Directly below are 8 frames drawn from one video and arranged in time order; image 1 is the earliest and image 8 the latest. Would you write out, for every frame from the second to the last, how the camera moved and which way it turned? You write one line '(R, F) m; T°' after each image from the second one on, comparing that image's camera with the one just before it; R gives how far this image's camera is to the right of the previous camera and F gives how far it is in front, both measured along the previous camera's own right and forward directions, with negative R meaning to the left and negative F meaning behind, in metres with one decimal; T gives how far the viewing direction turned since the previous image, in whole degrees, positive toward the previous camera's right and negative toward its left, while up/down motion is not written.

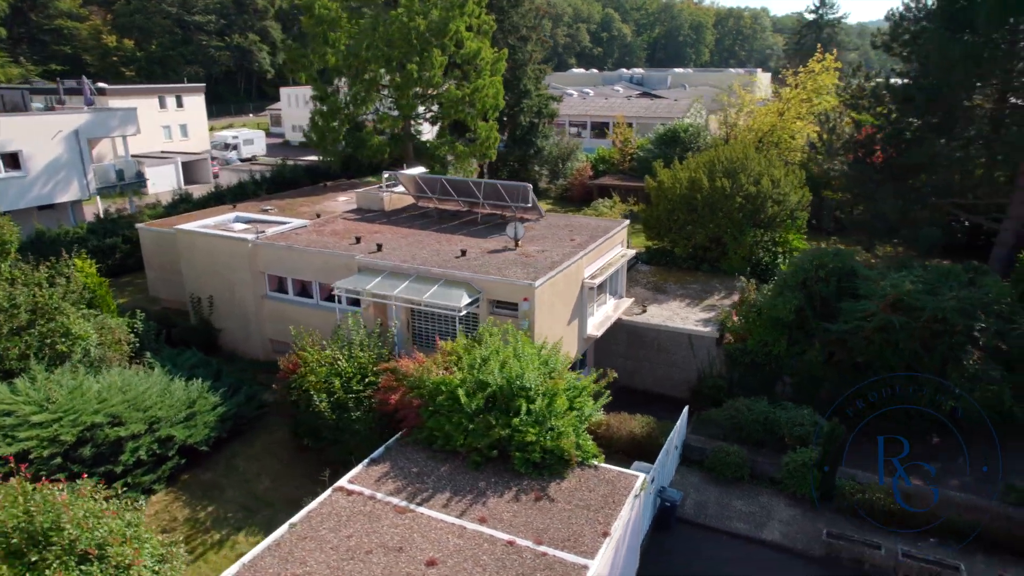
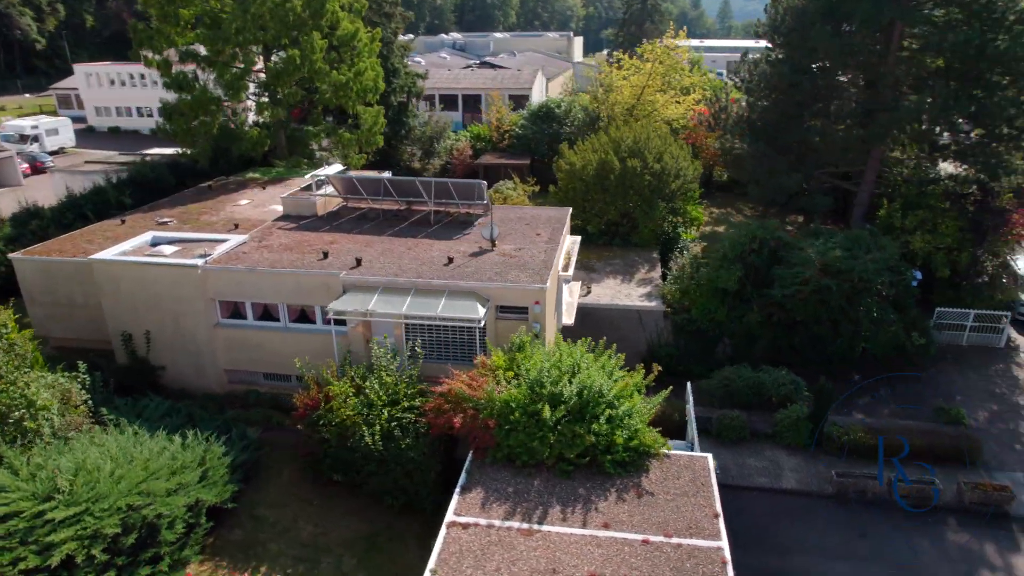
(-4.6, +0.3) m; +16°
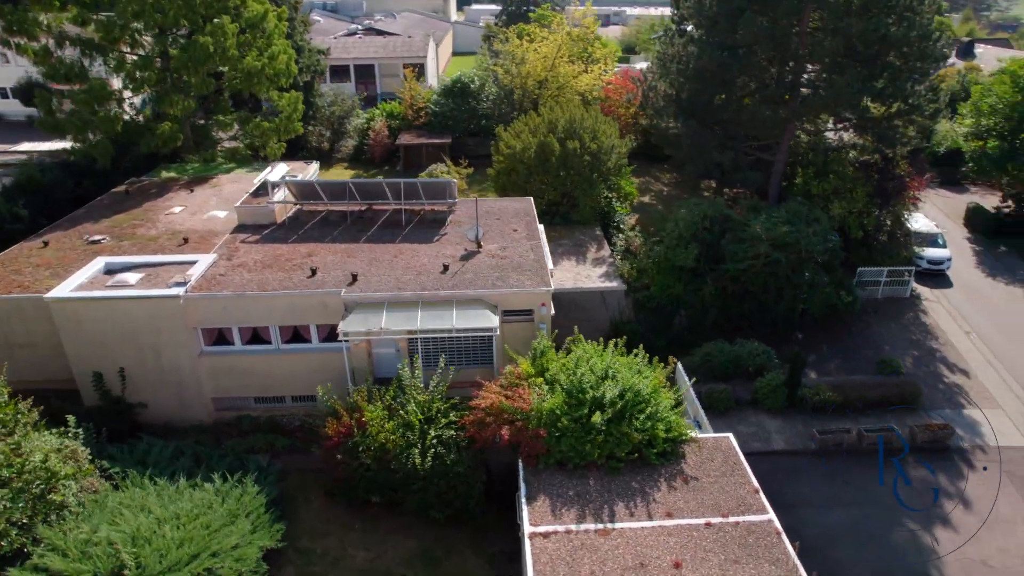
(-3.2, -0.2) m; +11°
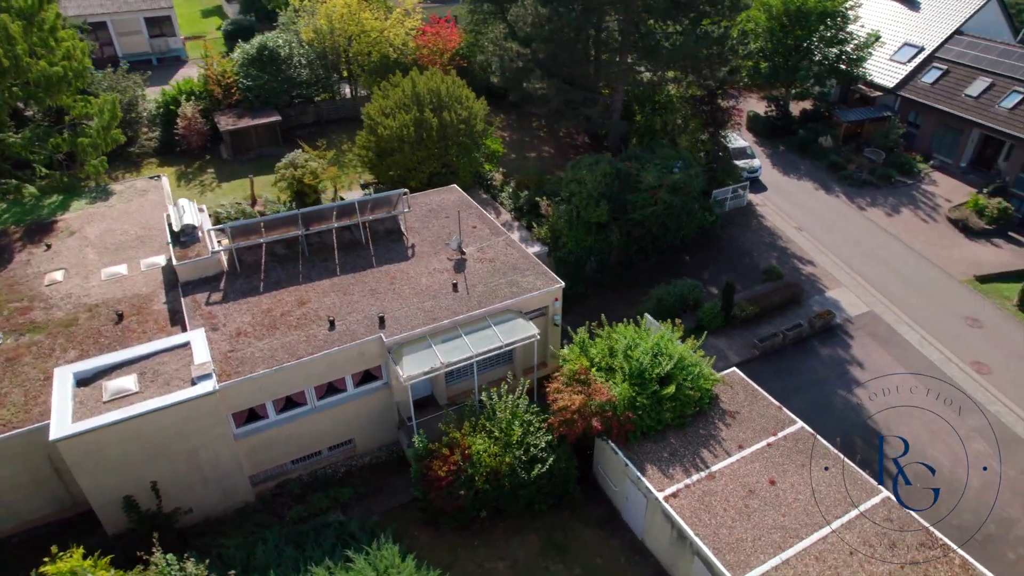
(-6.9, +0.1) m; +21°
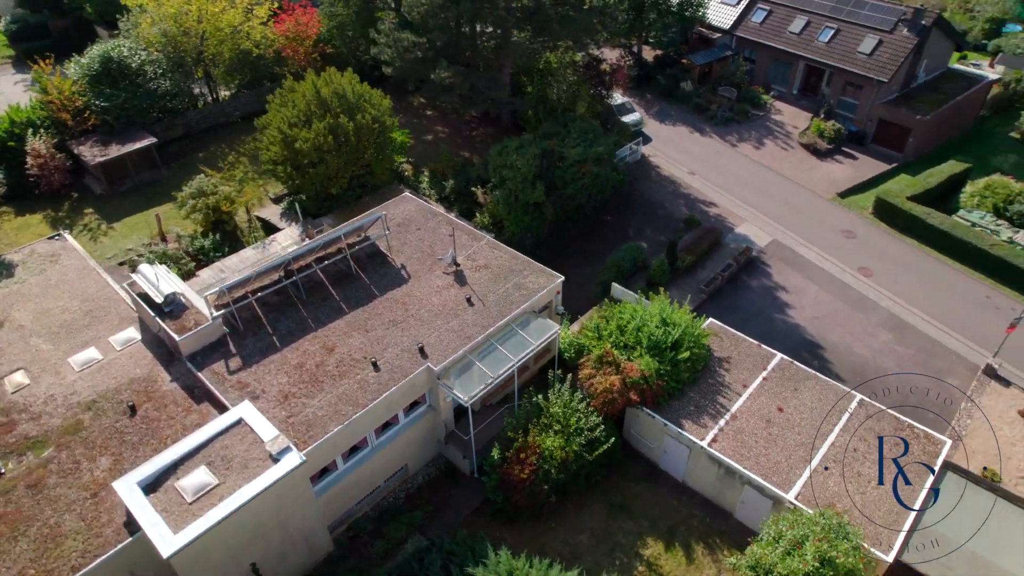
(-5.1, -0.6) m; +14°
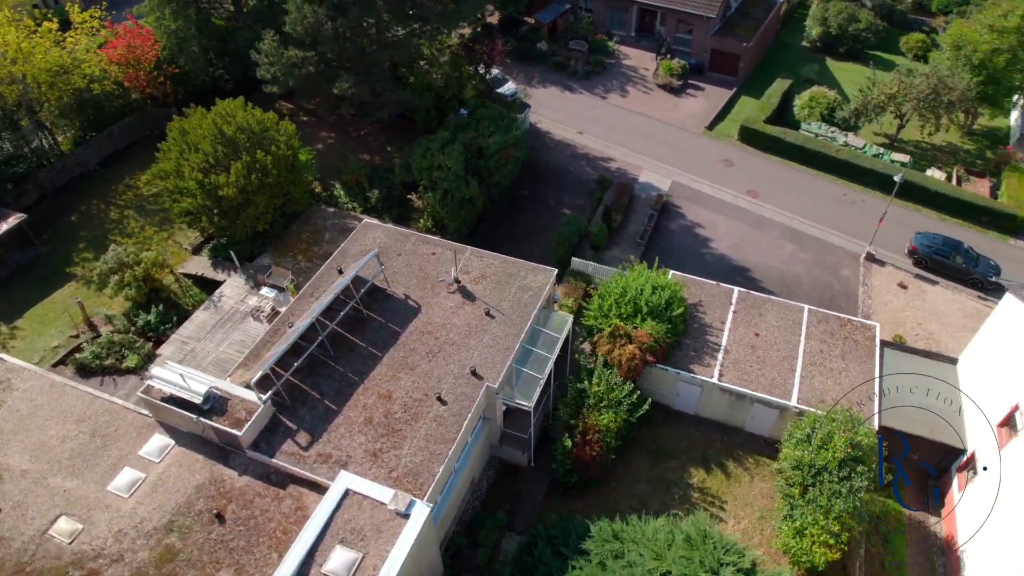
(-5.6, -0.7) m; +15°
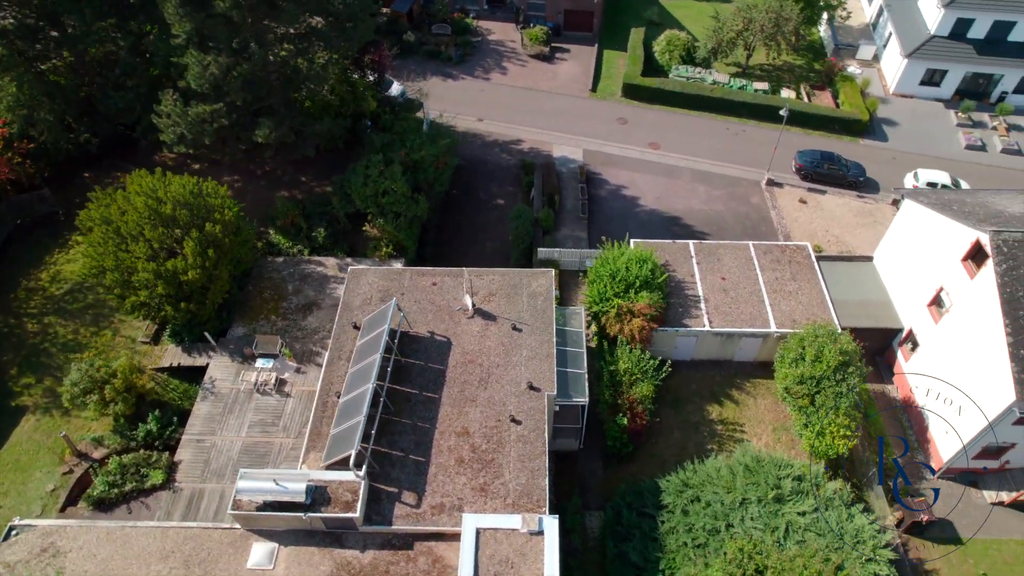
(-5.5, -0.7) m; +13°
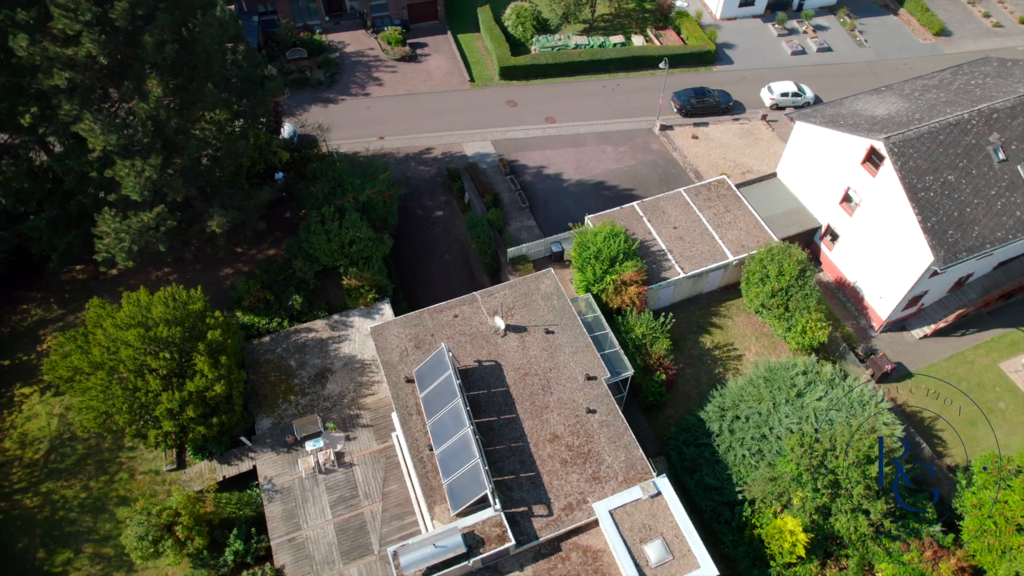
(-6.3, -1.1) m; +13°
